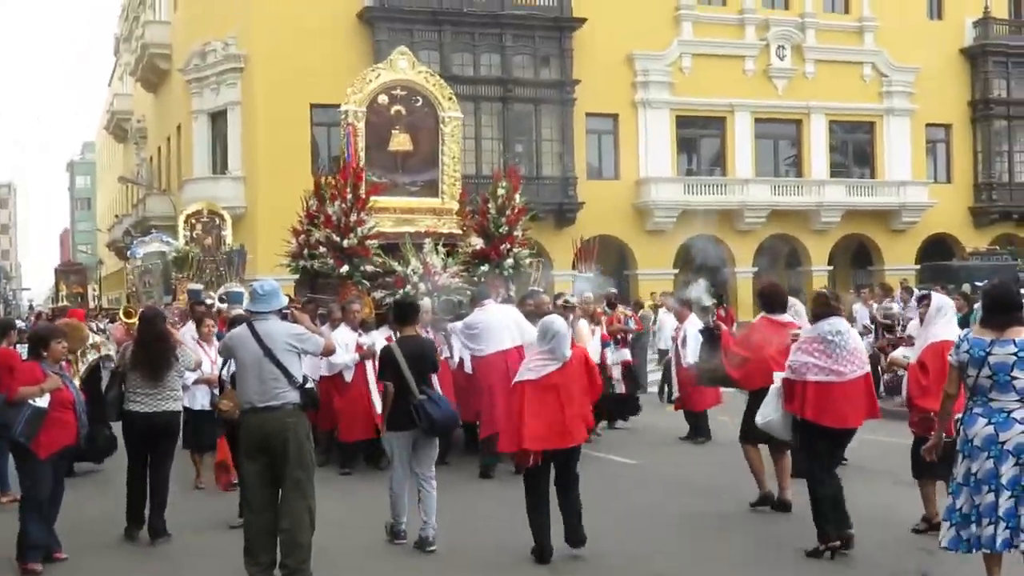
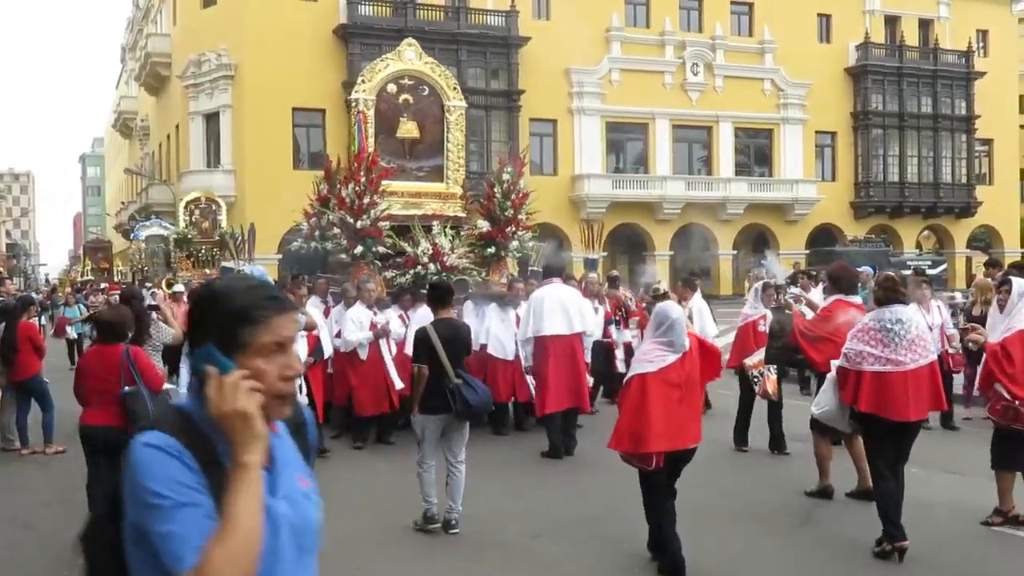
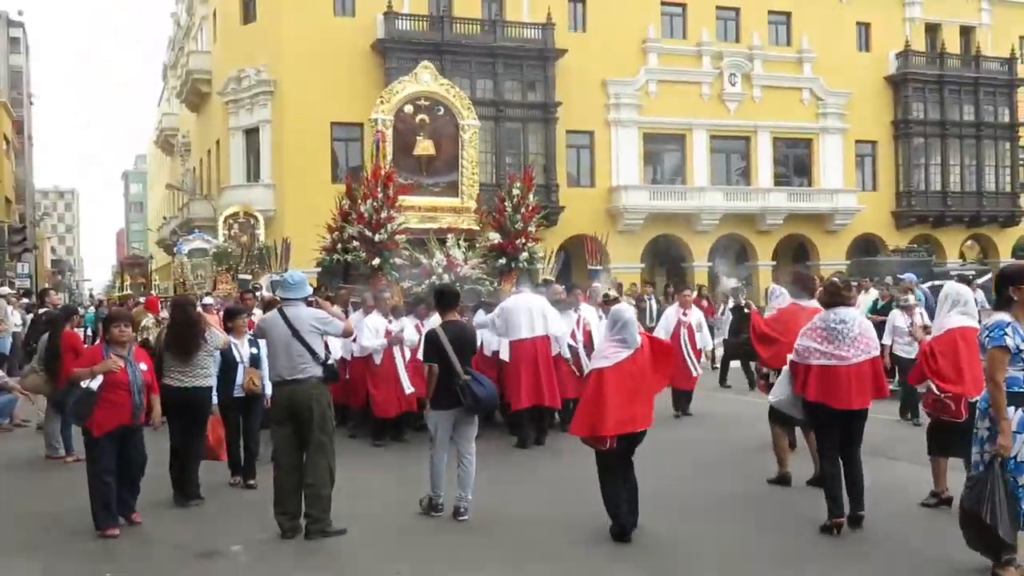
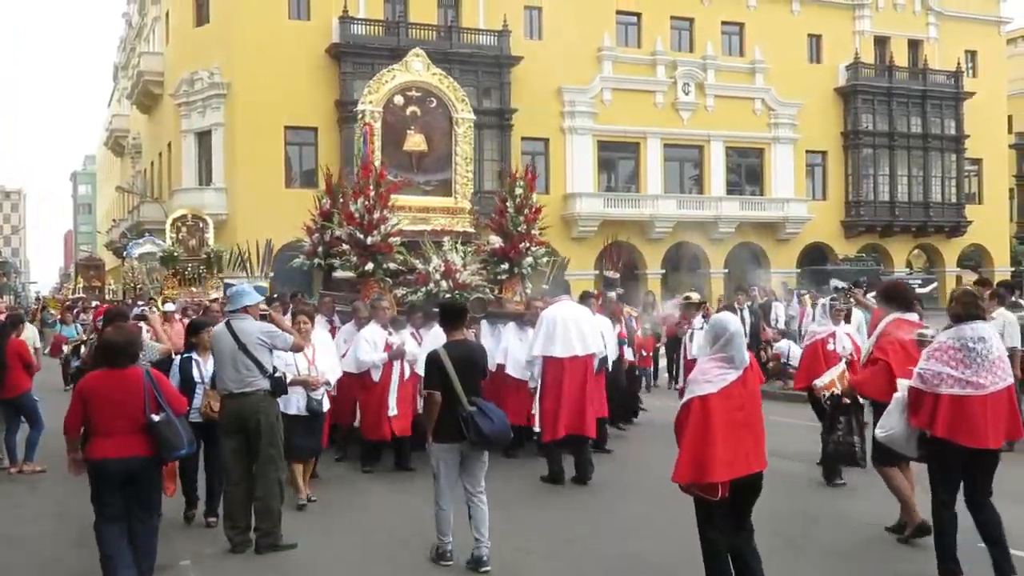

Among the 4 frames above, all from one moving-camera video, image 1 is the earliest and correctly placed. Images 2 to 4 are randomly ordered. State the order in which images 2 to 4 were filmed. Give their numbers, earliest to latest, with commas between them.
3, 2, 4
